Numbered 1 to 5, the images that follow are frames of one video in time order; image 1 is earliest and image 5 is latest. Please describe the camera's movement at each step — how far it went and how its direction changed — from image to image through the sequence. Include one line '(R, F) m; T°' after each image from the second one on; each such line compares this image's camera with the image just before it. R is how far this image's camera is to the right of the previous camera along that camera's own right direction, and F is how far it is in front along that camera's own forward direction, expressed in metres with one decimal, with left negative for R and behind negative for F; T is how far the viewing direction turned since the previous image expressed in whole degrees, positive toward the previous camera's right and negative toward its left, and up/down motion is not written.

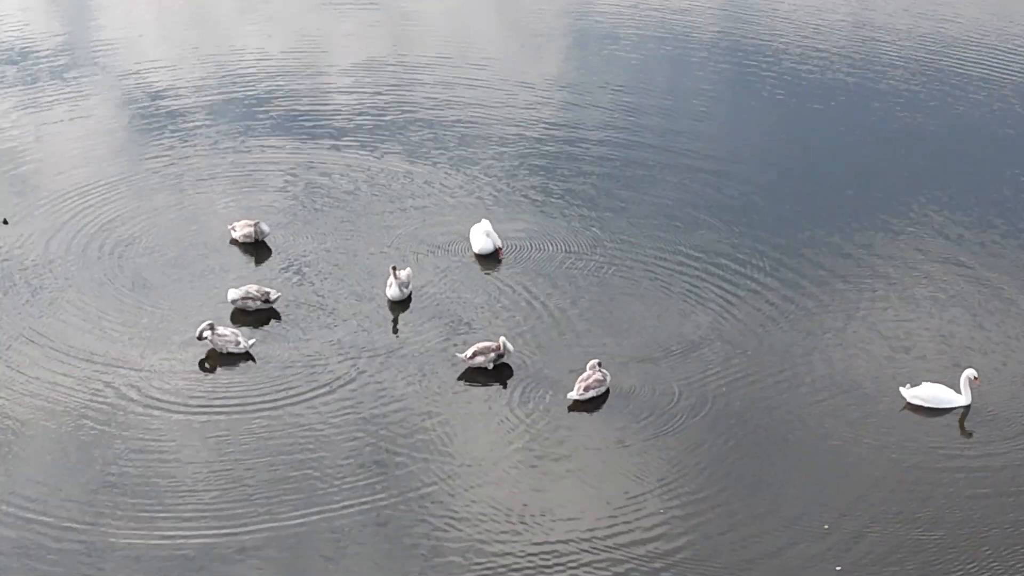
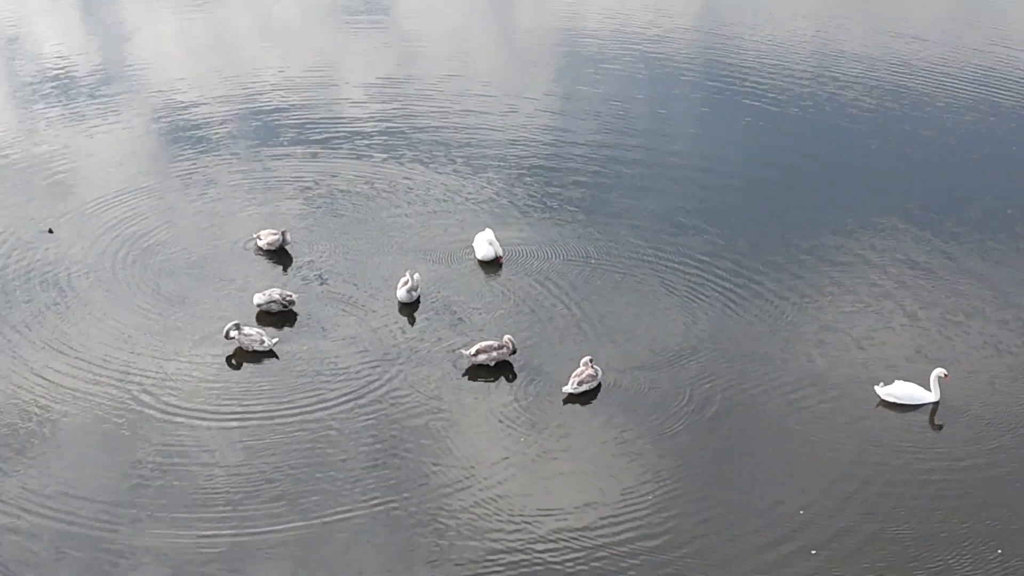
(+1.2, -2.7) m; -2°
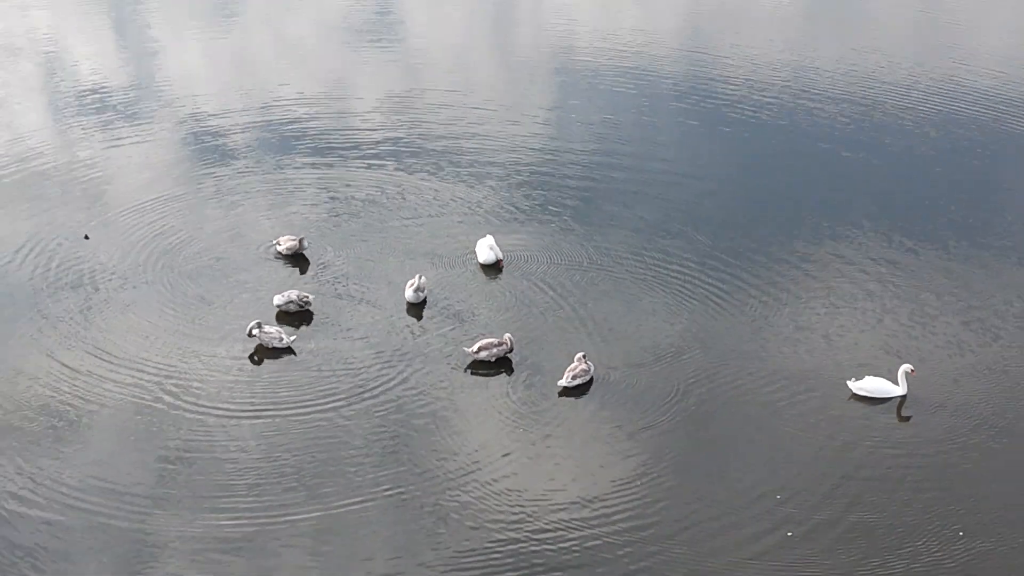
(+0.7, -3.1) m; -1°
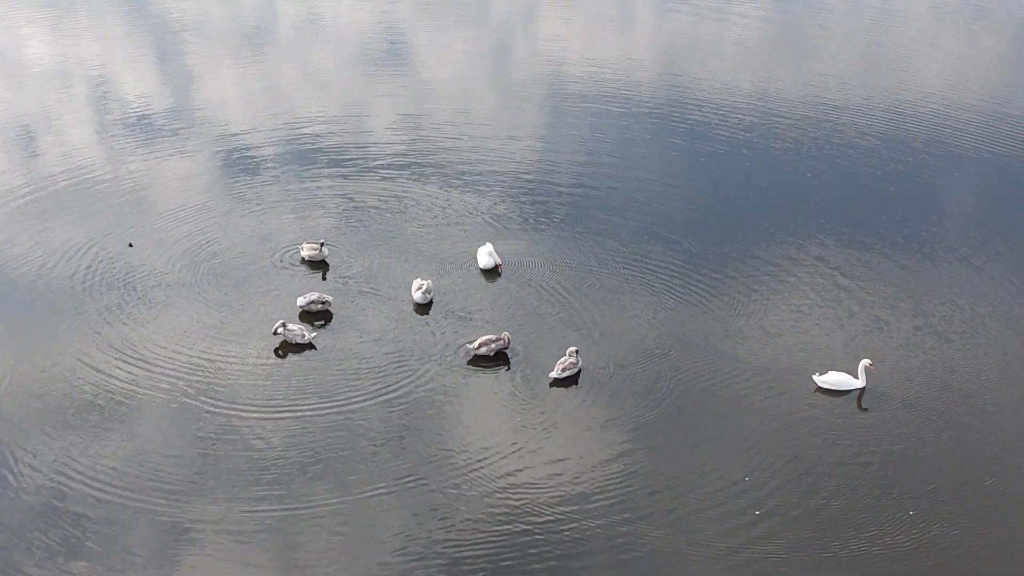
(+1.5, -4.3) m; -2°
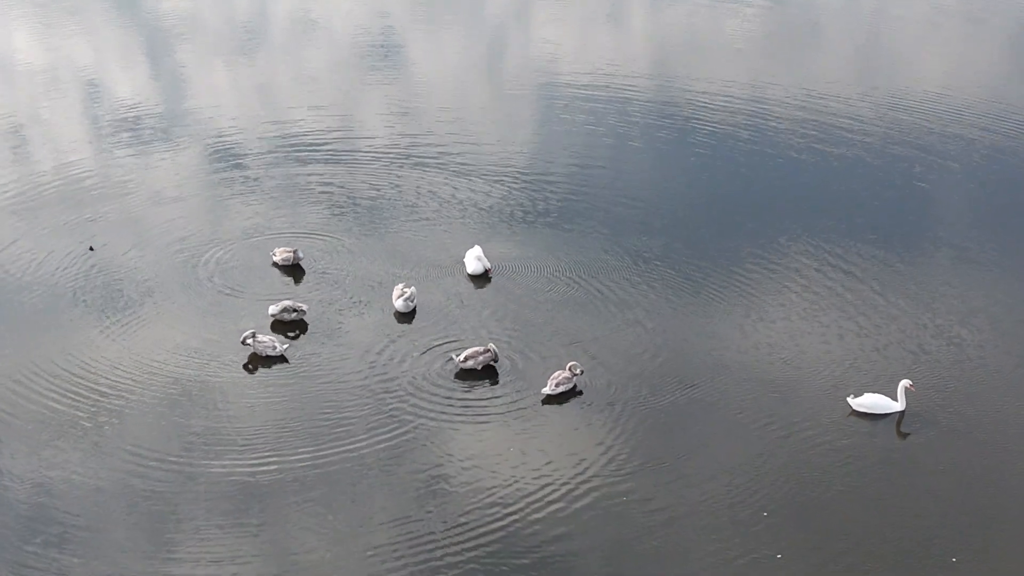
(+0.8, +5.1) m; -1°
